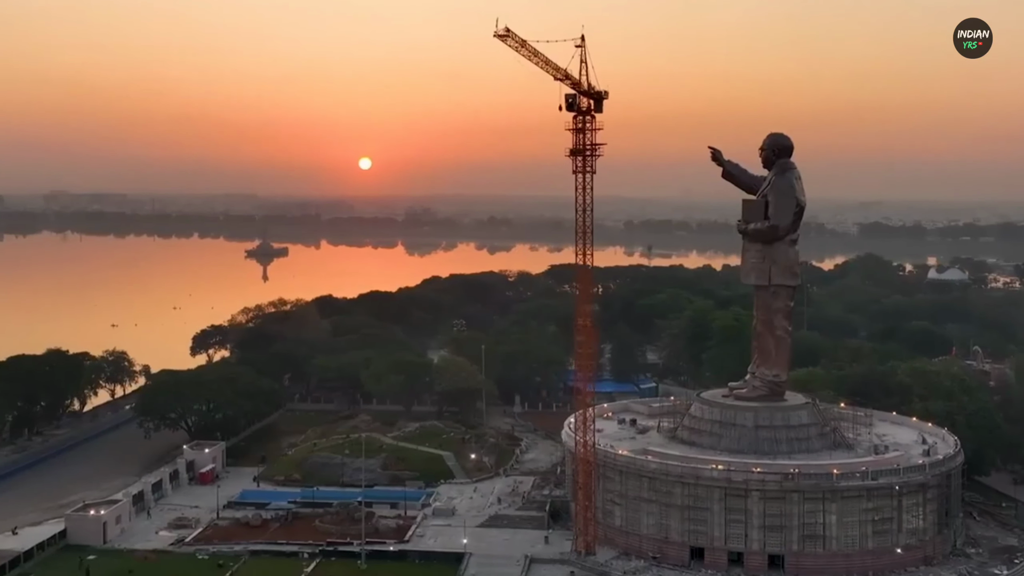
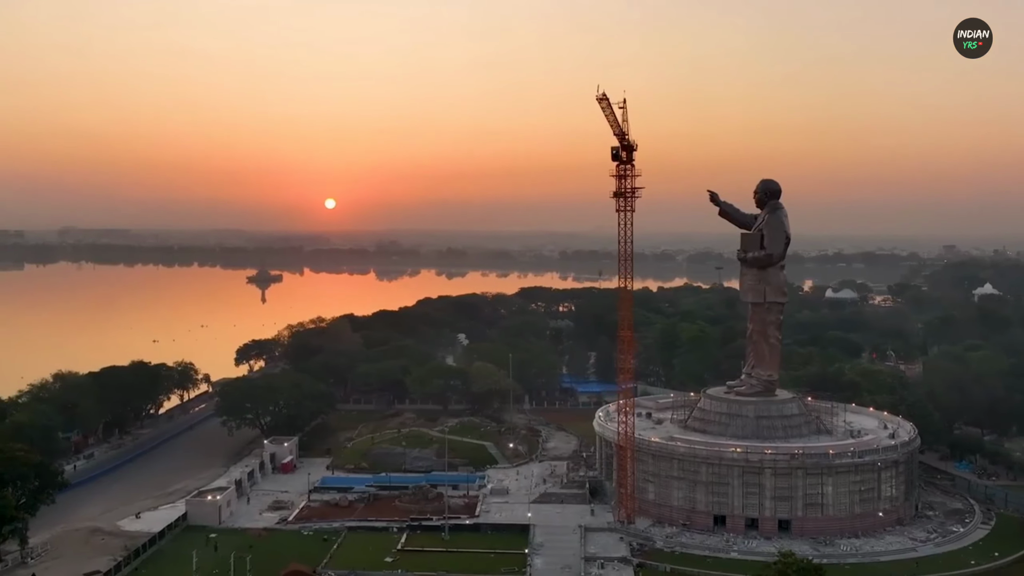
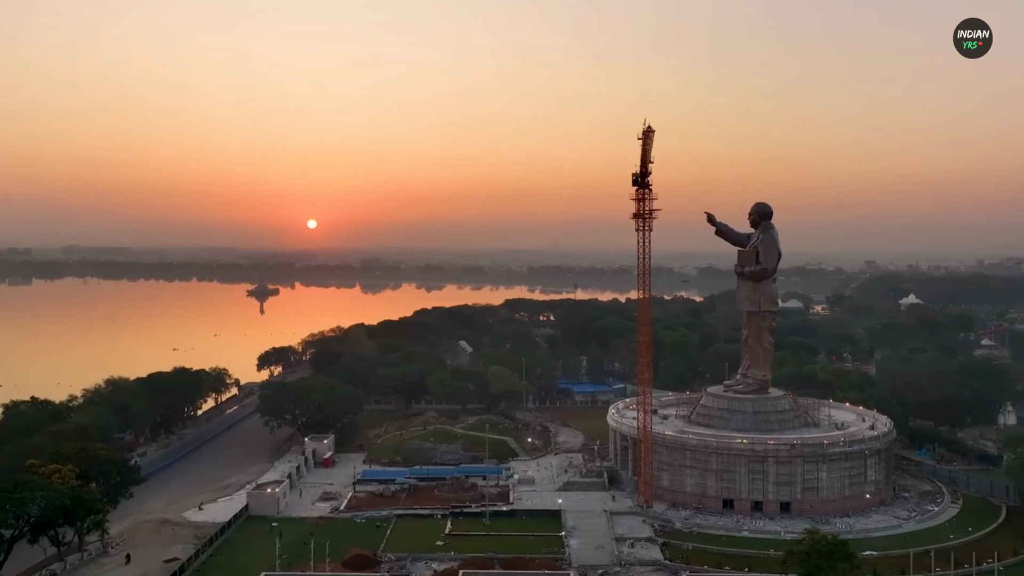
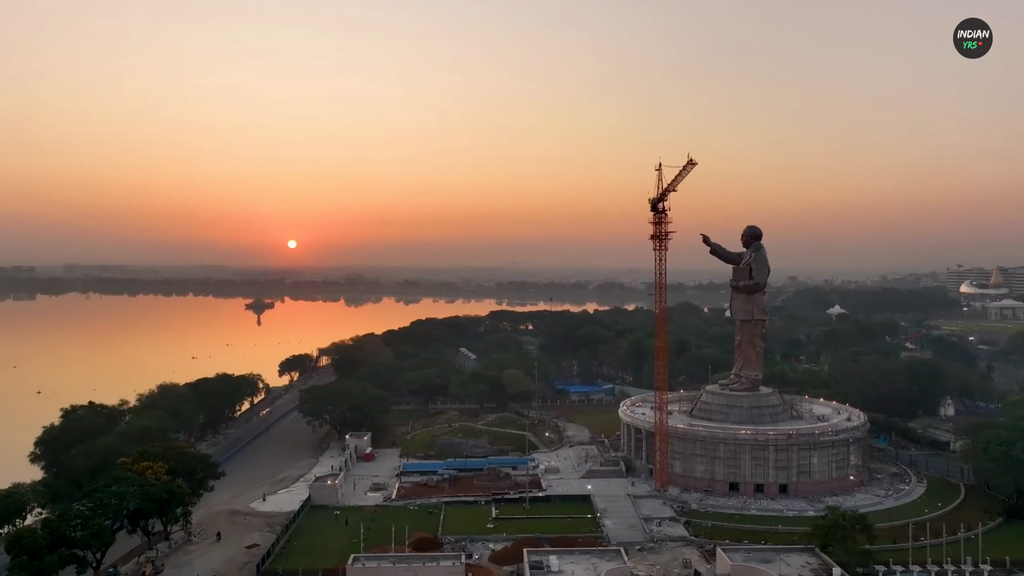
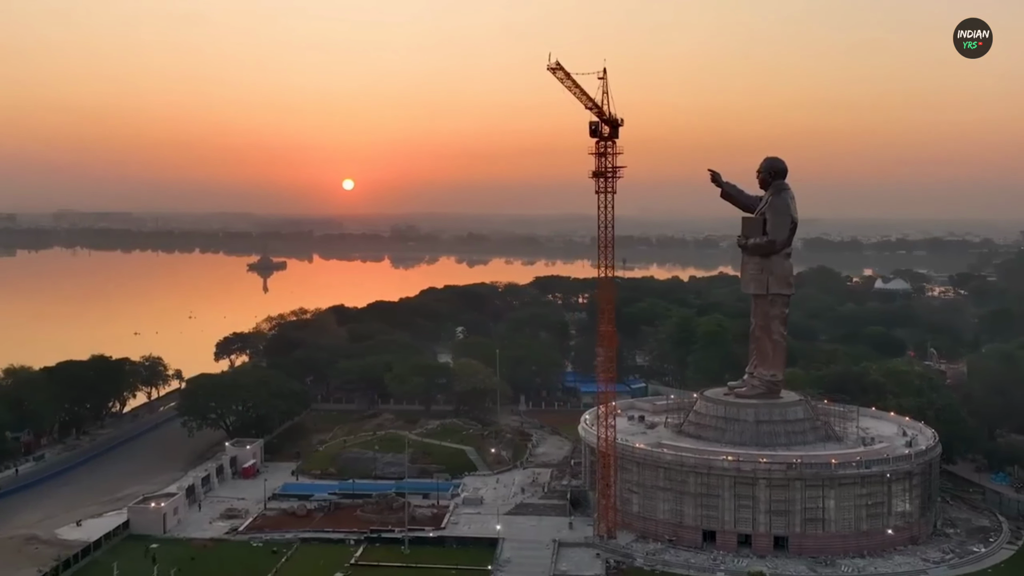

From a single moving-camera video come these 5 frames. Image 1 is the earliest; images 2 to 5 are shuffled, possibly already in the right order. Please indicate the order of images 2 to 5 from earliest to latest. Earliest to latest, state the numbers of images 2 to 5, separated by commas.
5, 2, 3, 4
